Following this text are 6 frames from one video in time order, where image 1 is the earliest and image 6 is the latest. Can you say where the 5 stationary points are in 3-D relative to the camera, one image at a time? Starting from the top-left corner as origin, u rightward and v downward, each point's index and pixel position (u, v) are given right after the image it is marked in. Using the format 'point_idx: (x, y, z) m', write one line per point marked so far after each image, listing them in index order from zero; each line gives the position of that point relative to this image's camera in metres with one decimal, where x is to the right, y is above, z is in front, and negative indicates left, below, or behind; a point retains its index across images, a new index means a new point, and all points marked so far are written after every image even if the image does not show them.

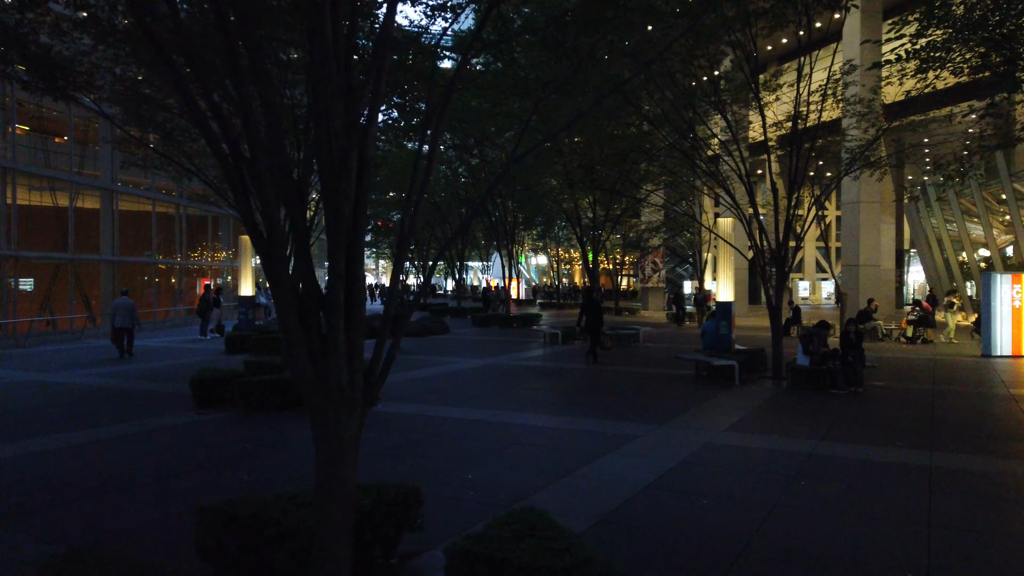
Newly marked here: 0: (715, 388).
0: (+3.4, -1.7, +12.3) m
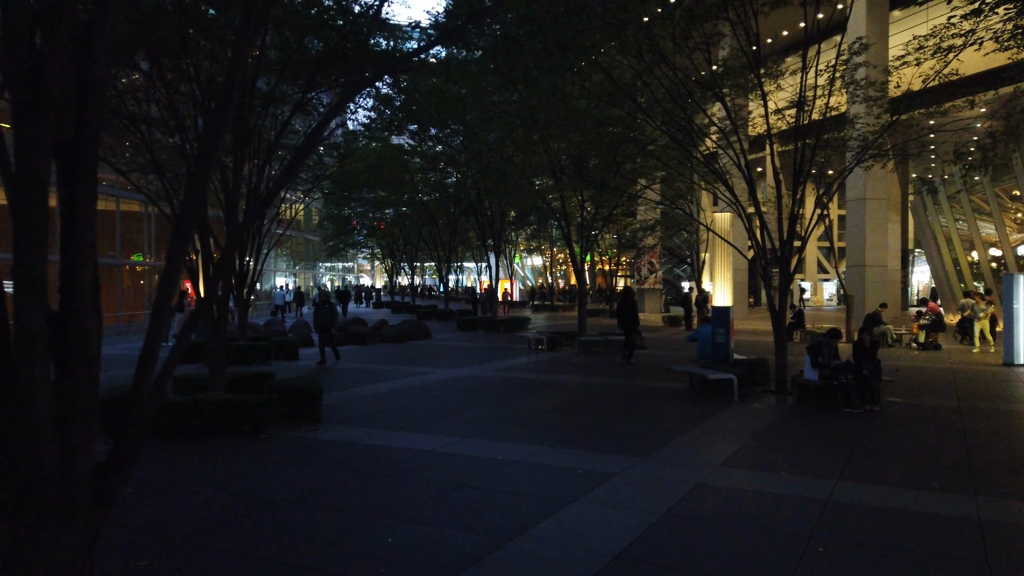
0: (+2.9, -1.7, +10.8) m
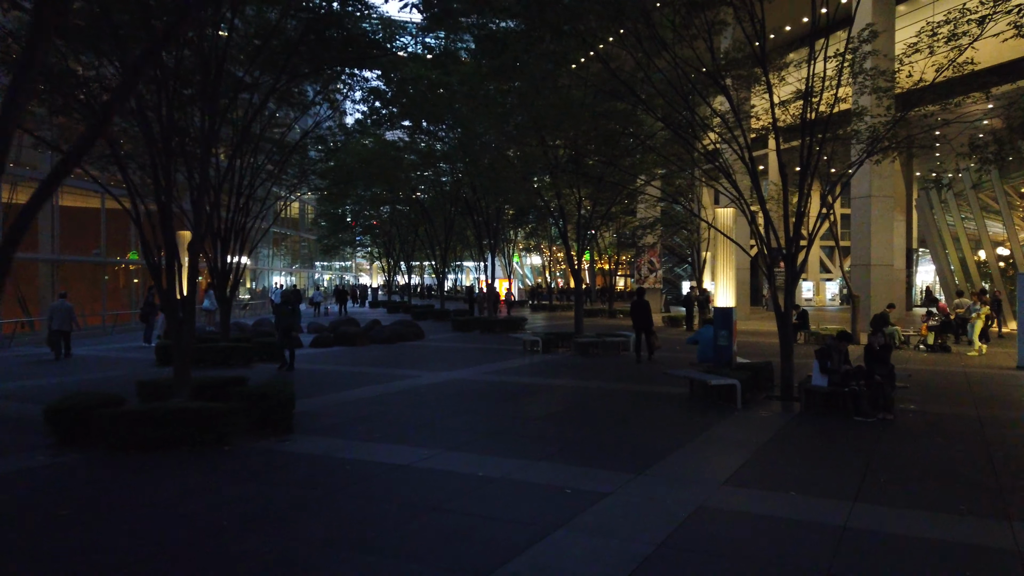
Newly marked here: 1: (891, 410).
0: (+2.7, -1.7, +10.1) m
1: (+5.0, -1.6, +9.8) m
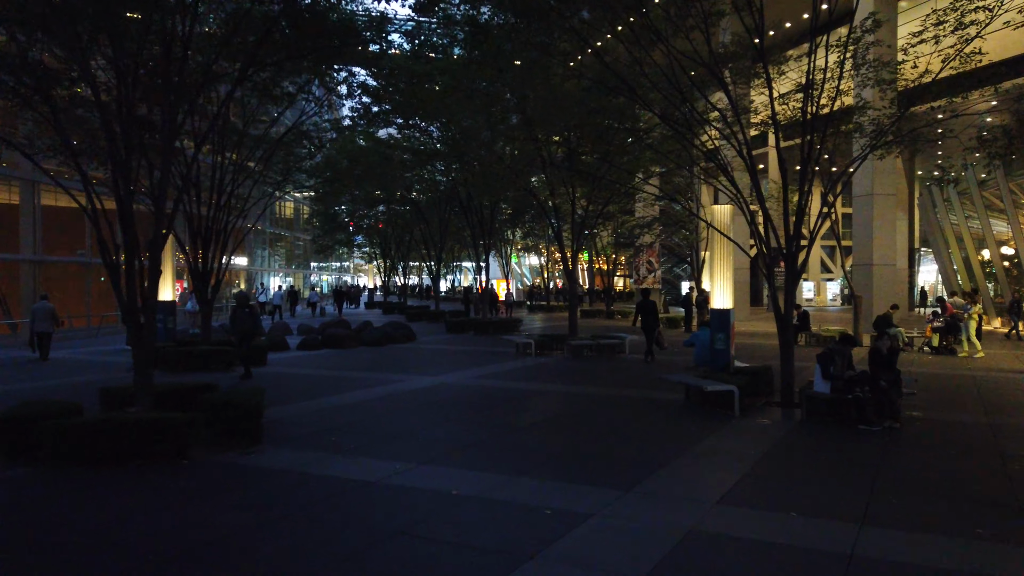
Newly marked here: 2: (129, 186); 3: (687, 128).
0: (+2.5, -1.7, +9.5) m
1: (+4.8, -1.6, +9.2) m
2: (-4.5, +1.2, +8.7) m
3: (+3.8, +3.5, +16.2) m
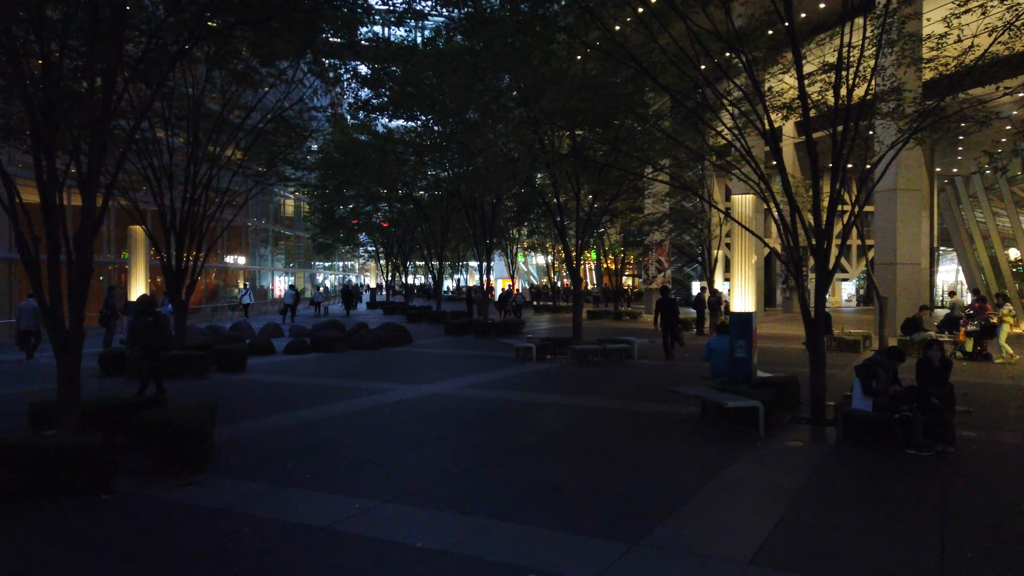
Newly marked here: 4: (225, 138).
0: (+2.4, -1.8, +8.2) m
1: (+4.7, -1.6, +7.9) m
2: (-4.6, +1.2, +7.5) m
3: (+3.8, +3.5, +14.9) m
4: (-6.0, +3.1, +15.4) m
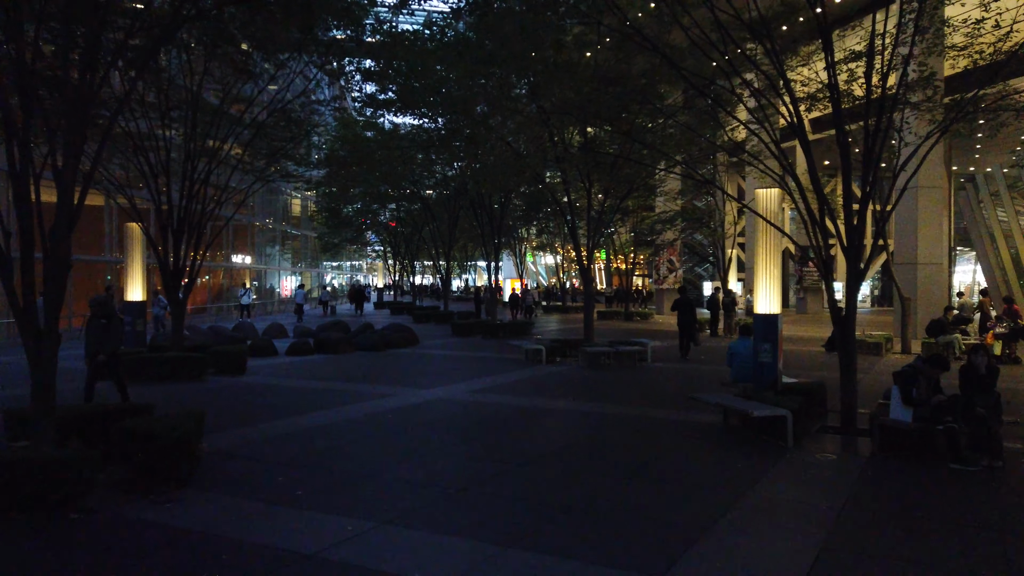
0: (+2.5, -1.8, +7.6) m
1: (+4.8, -1.6, +7.3) m
2: (-4.5, +1.2, +6.9) m
3: (+4.0, +3.5, +14.2) m
4: (-5.8, +3.1, +14.9) m
